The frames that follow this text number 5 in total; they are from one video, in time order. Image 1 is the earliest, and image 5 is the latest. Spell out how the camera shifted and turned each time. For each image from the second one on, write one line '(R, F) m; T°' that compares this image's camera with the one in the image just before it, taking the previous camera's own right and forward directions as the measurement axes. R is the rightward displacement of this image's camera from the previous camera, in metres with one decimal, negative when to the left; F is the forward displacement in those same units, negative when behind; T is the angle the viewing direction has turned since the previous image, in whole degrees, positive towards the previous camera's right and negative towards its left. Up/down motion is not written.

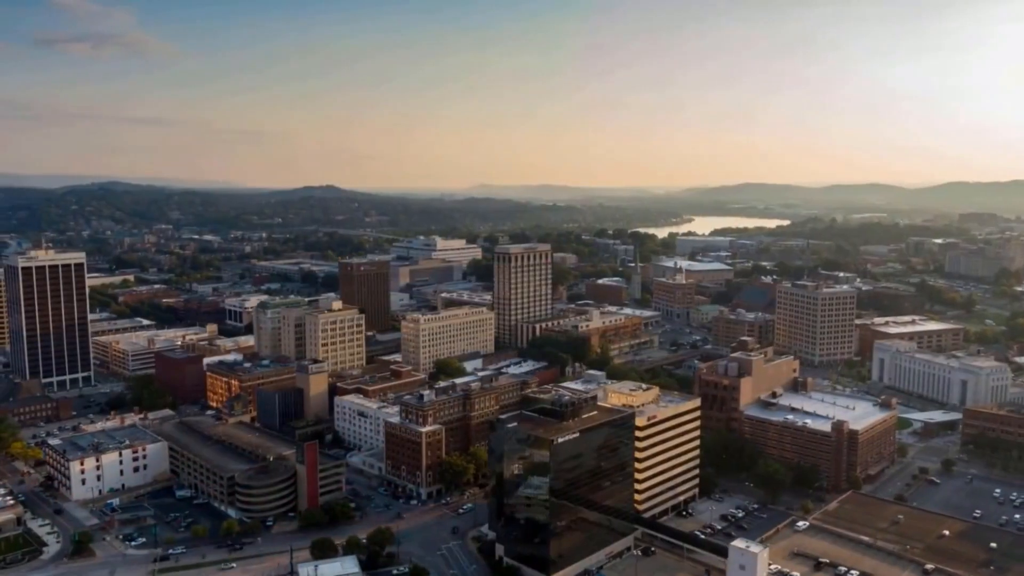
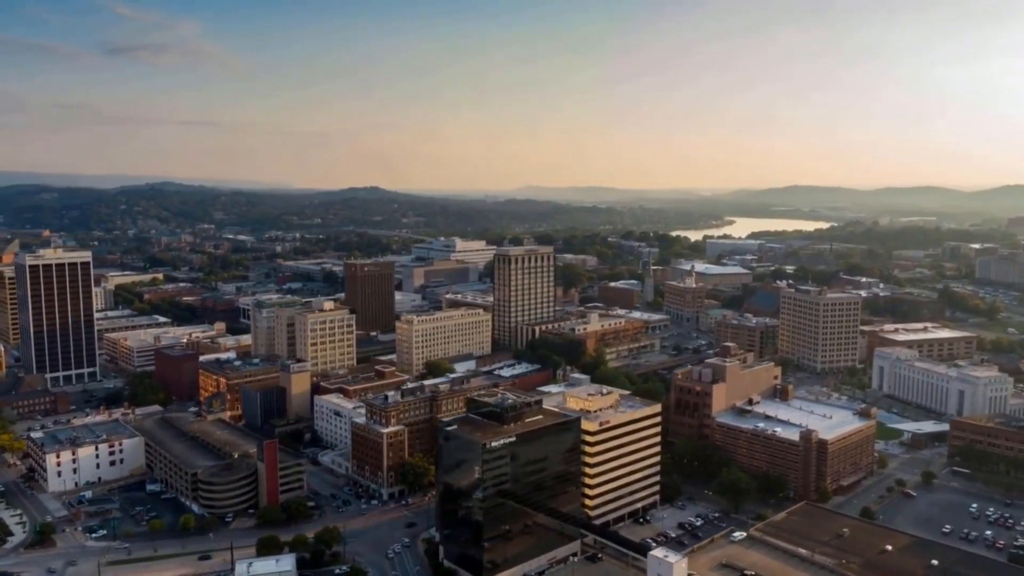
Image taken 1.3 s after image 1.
(+3.5, +0.2) m; -3°
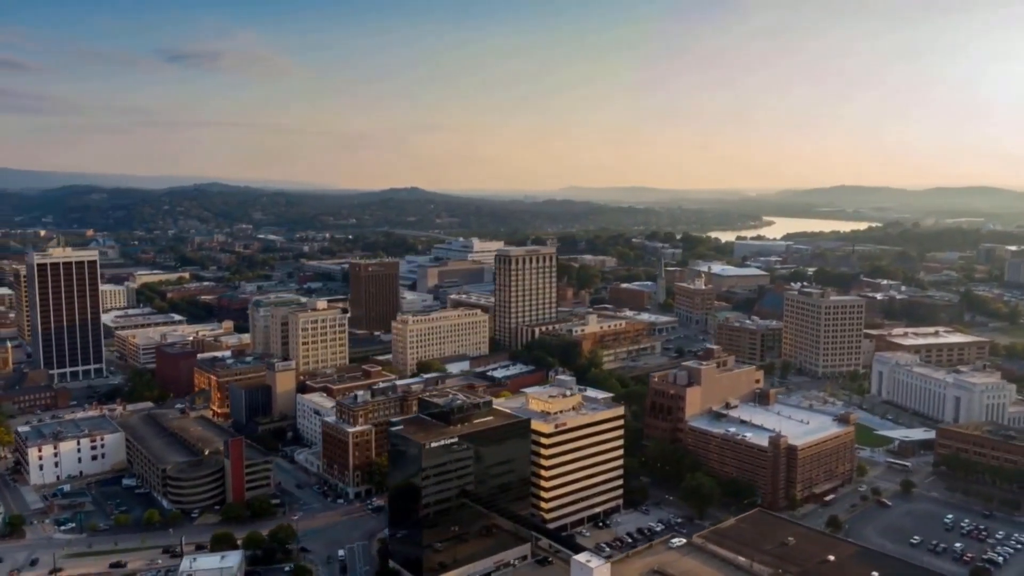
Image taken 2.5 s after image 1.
(+3.2, +0.2) m; -3°
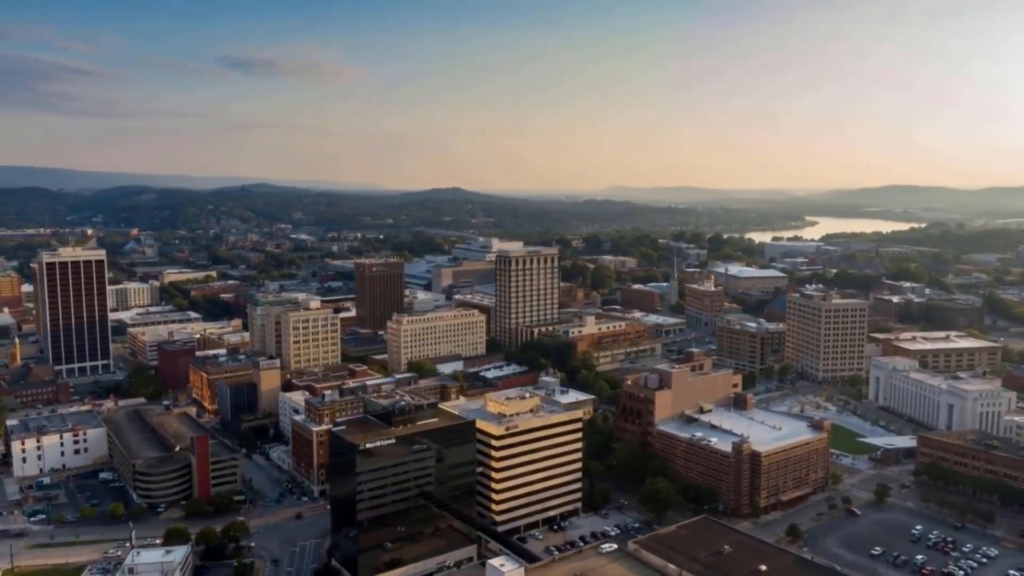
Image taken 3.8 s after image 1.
(+3.4, +0.2) m; -3°
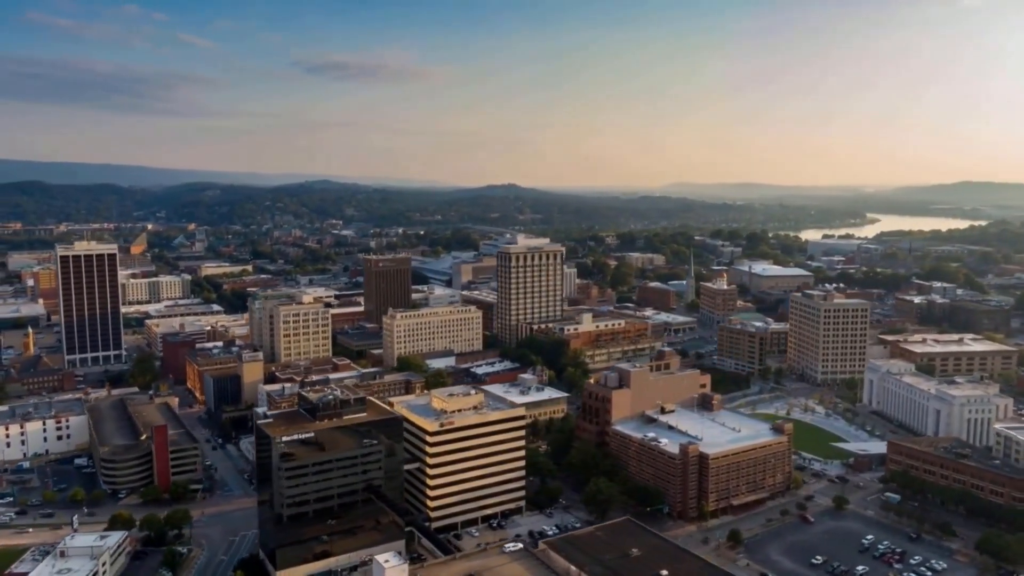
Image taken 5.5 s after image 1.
(+4.6, +0.4) m; -4°
